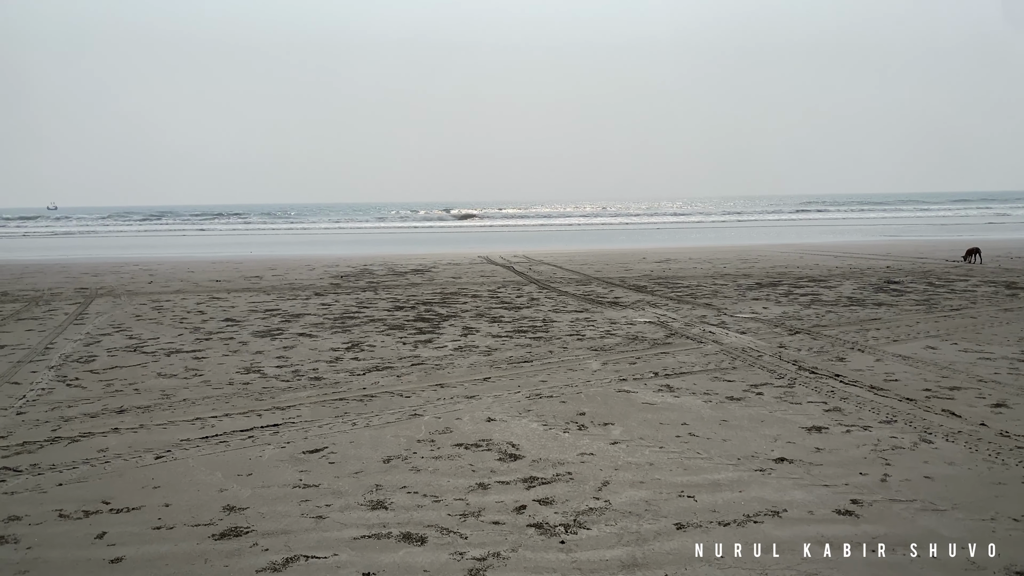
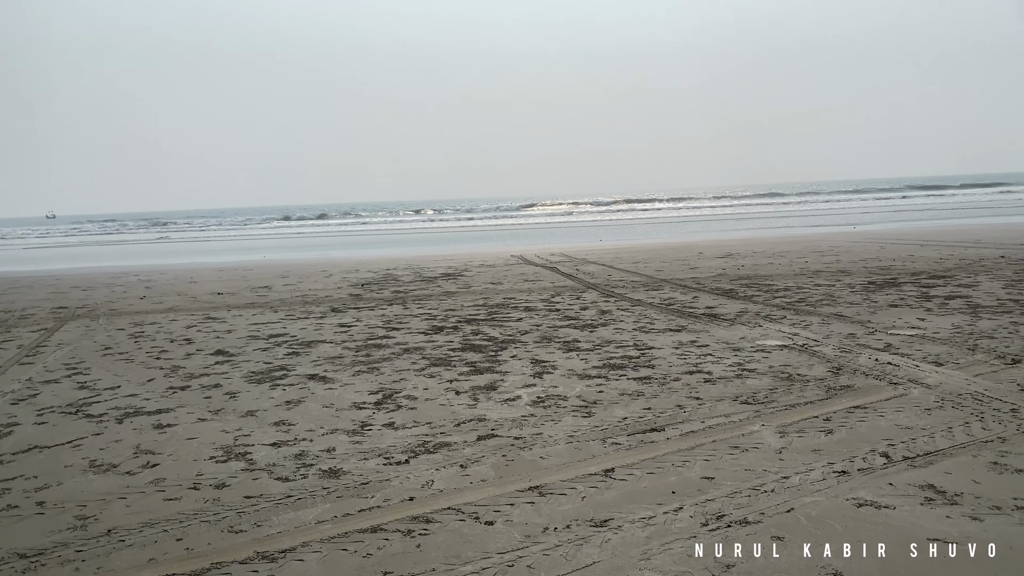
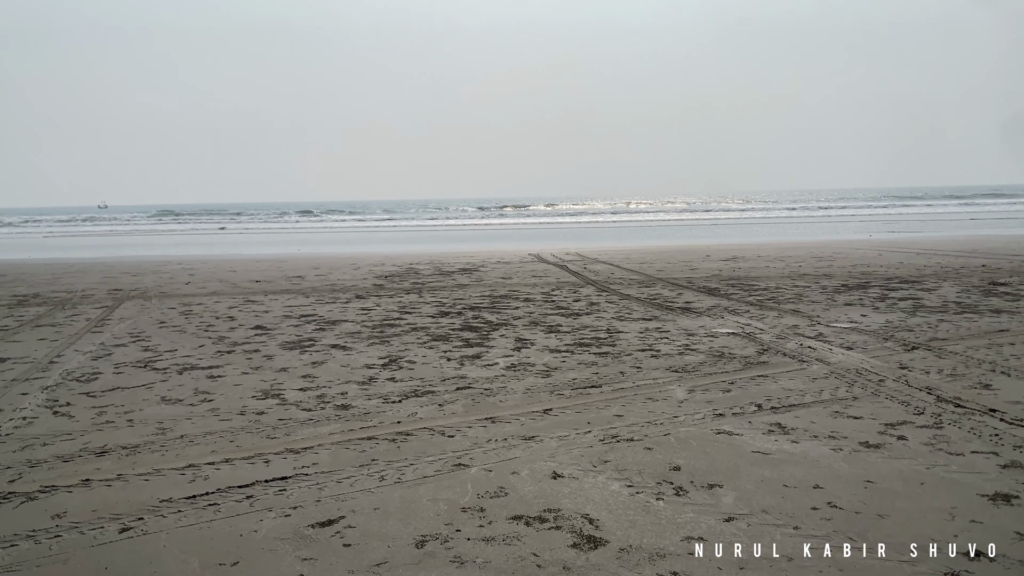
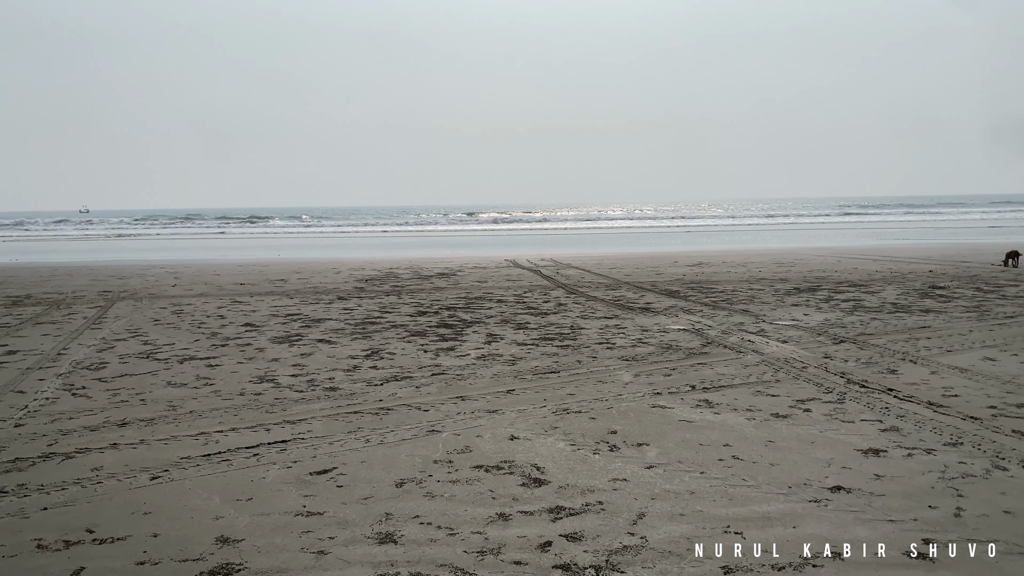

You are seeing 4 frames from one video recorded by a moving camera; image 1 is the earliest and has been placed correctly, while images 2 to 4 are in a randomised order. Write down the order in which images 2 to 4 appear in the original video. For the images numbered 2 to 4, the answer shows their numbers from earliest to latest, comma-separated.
4, 3, 2
